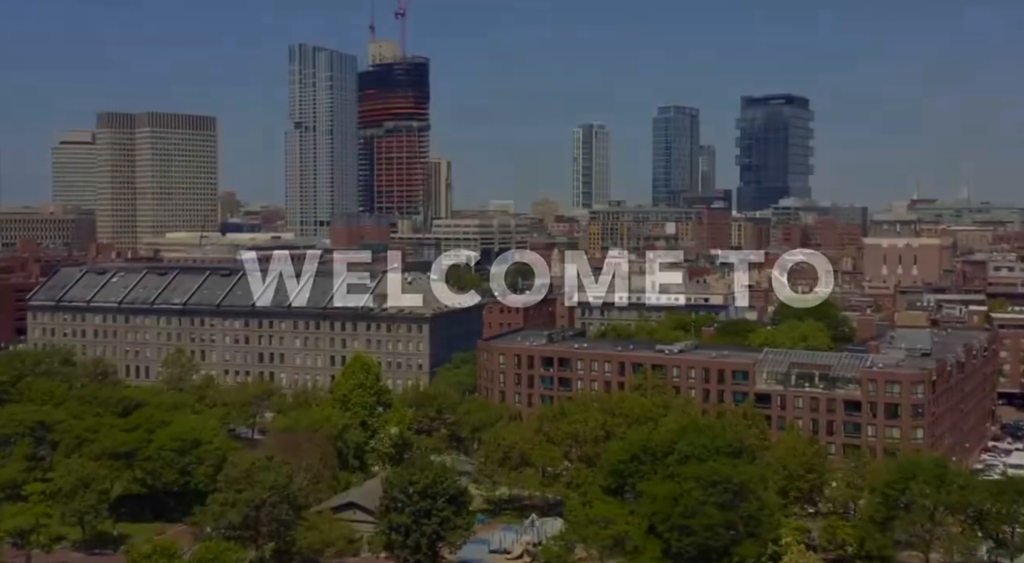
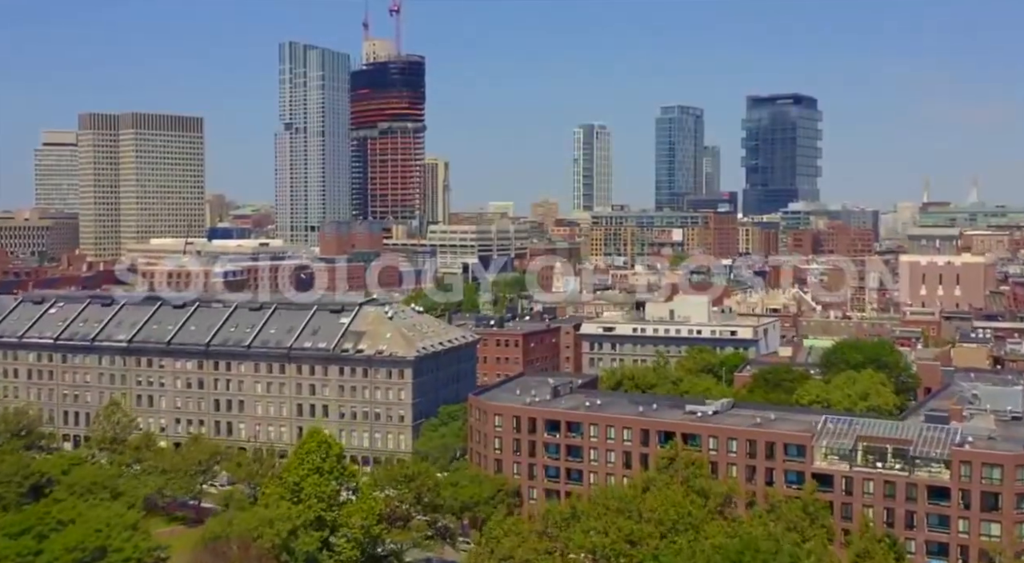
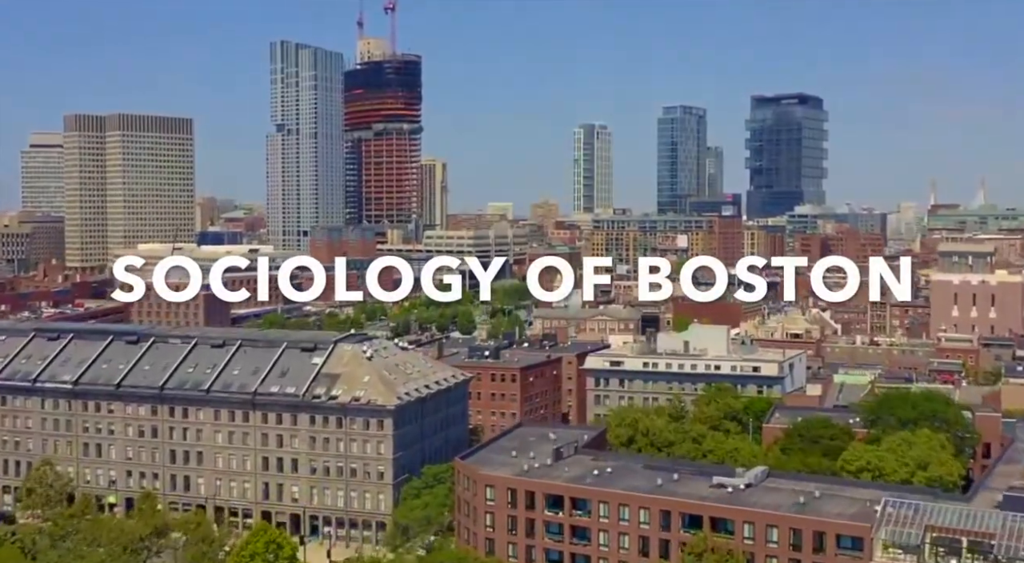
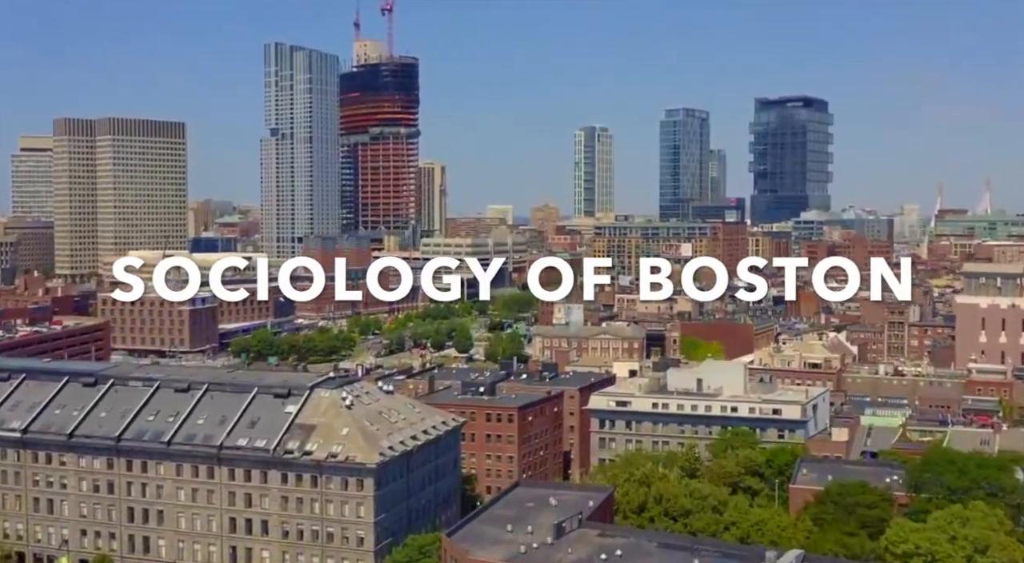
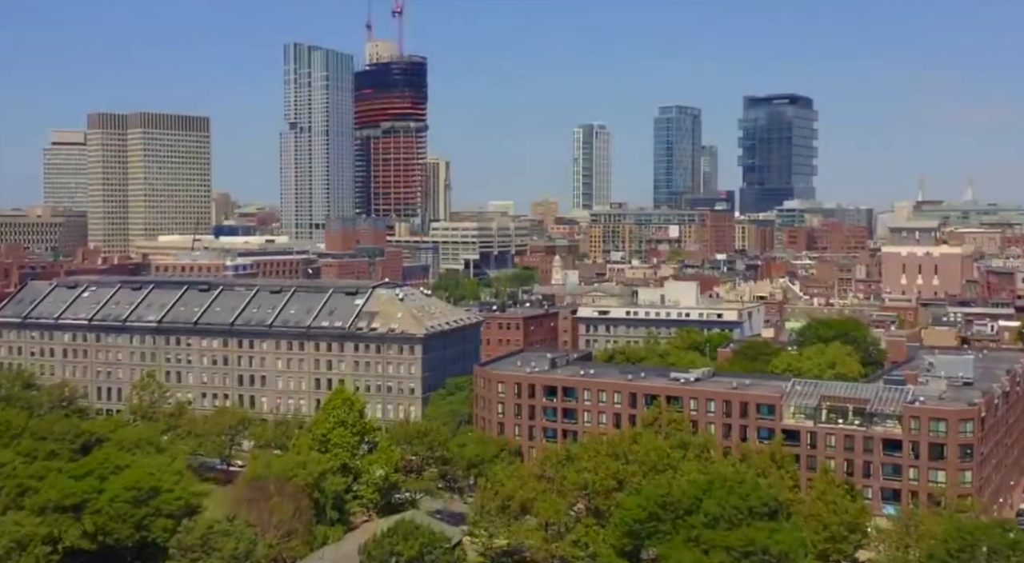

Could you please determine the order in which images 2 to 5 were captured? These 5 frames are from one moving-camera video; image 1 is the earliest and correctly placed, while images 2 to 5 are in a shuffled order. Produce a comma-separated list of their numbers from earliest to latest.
5, 2, 3, 4
